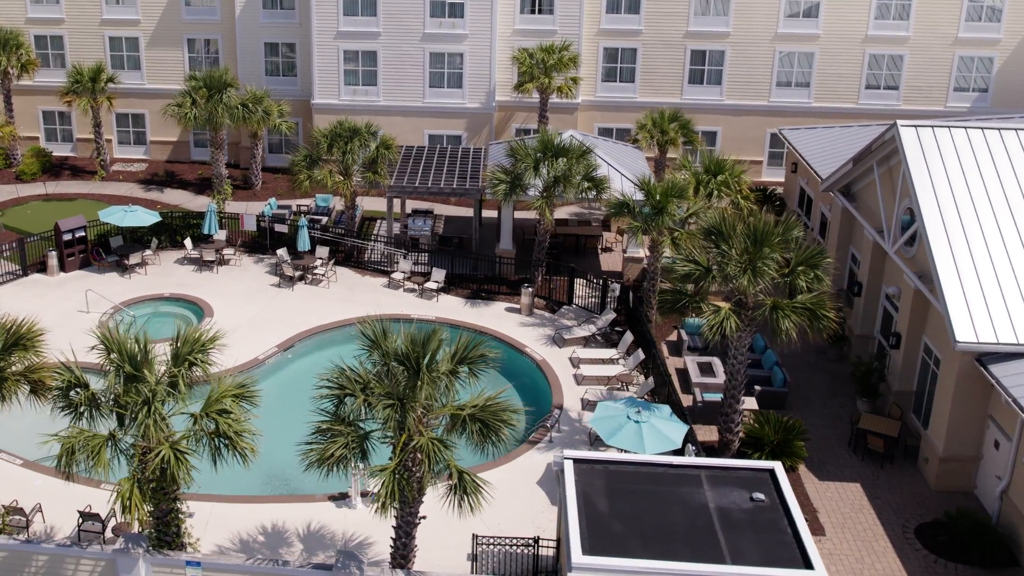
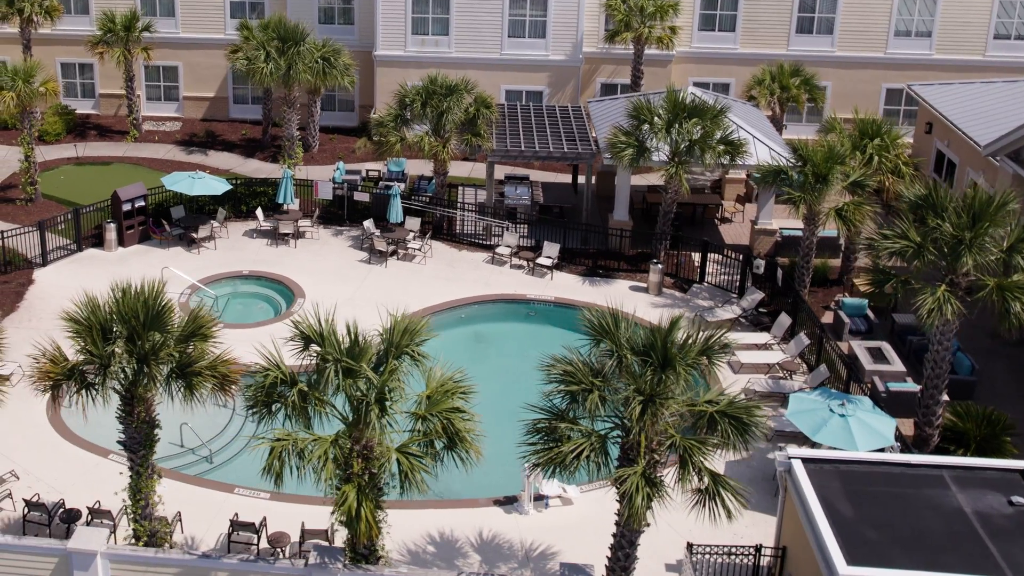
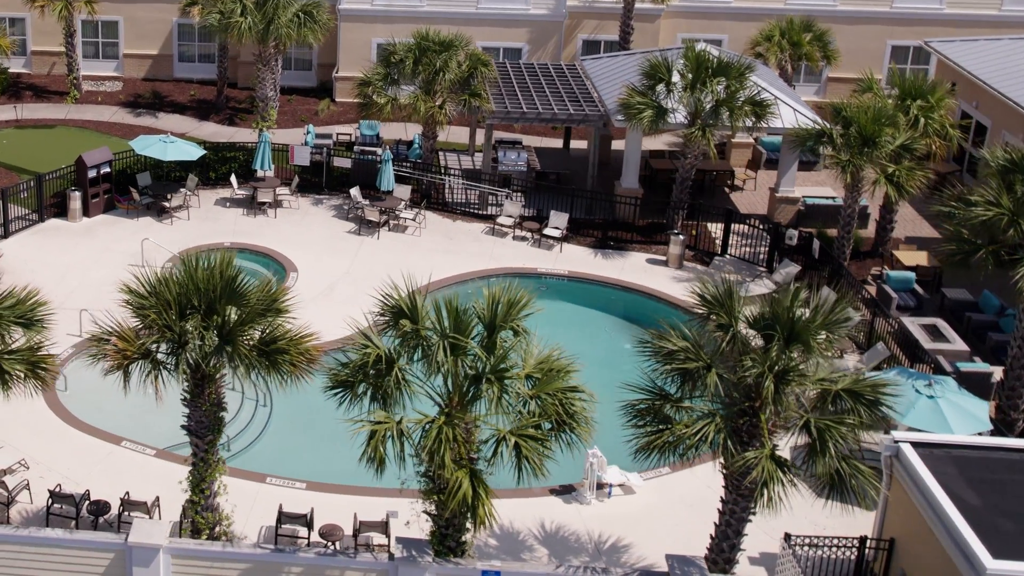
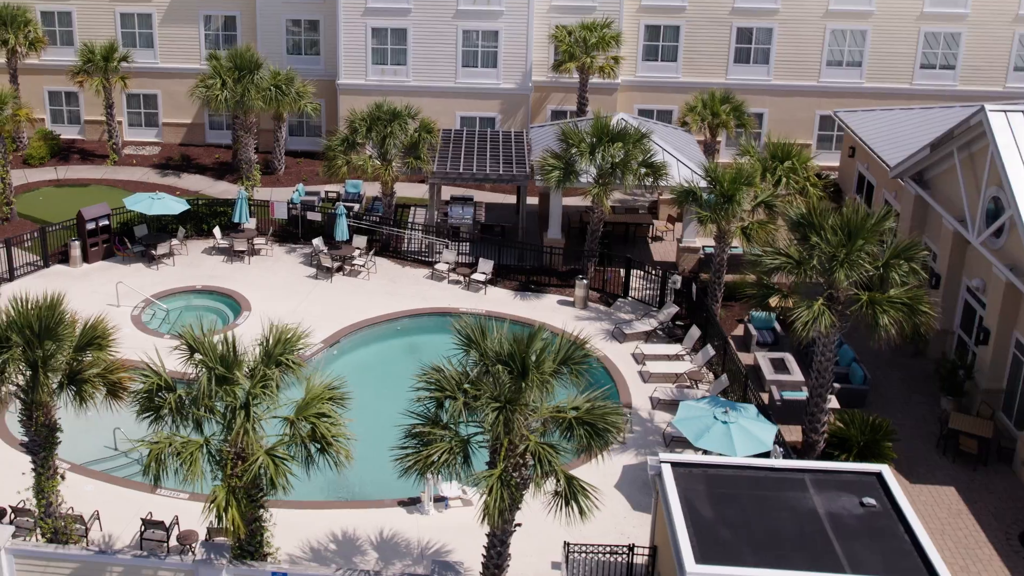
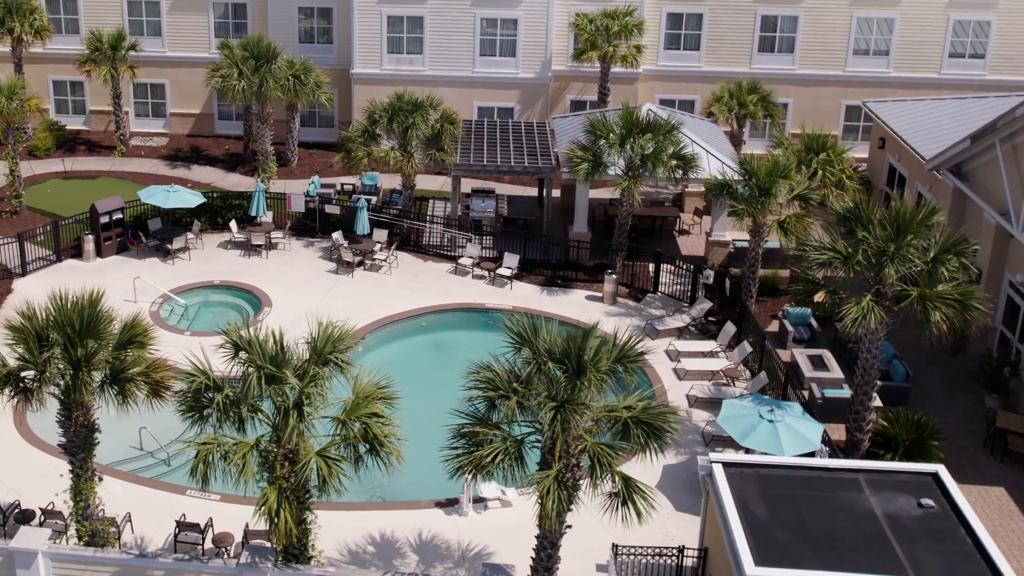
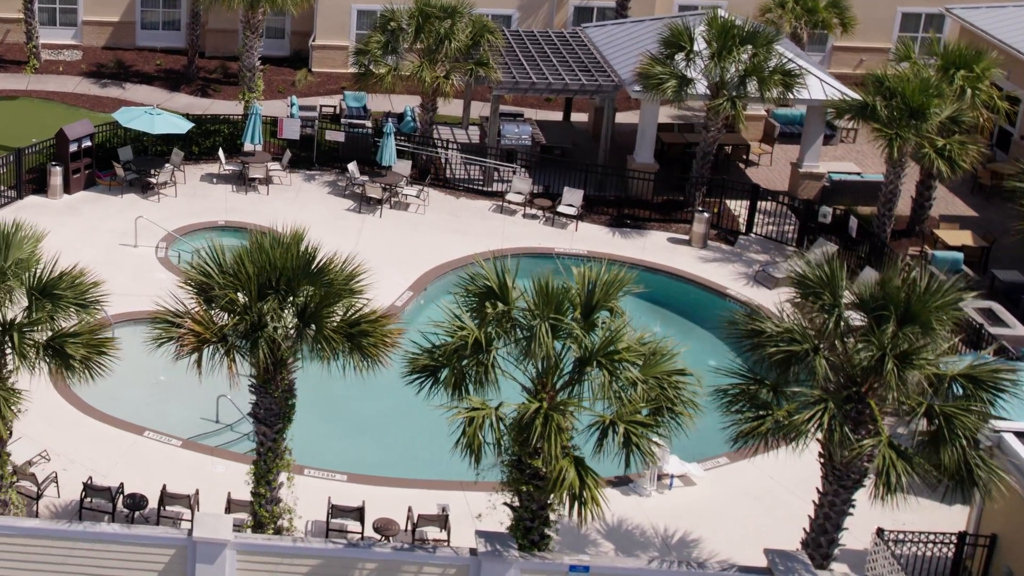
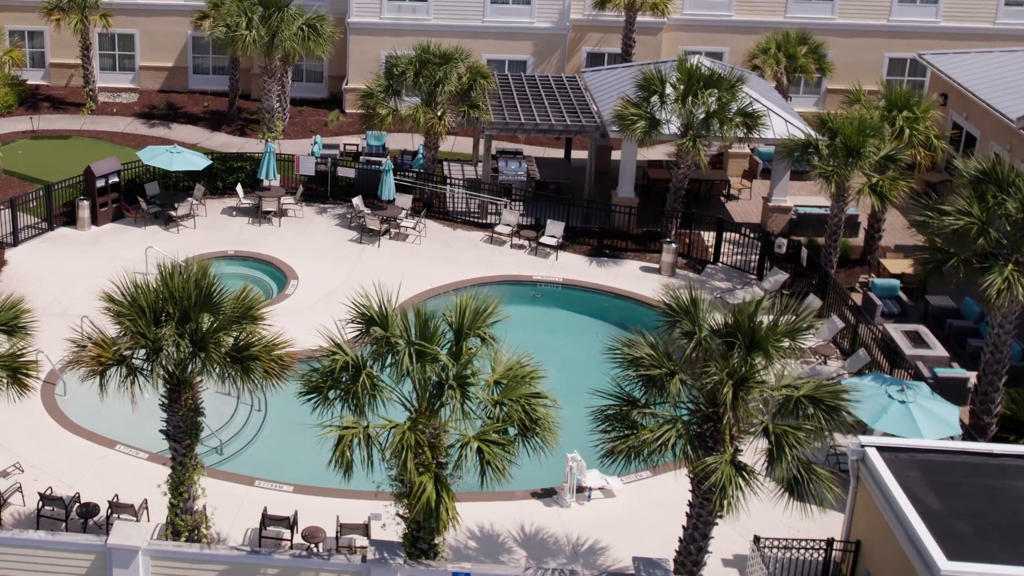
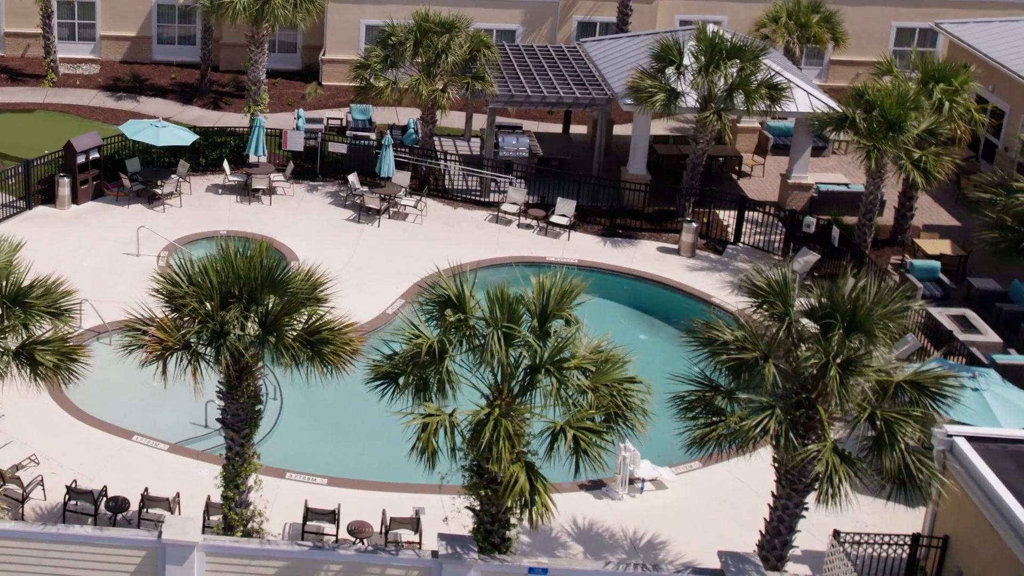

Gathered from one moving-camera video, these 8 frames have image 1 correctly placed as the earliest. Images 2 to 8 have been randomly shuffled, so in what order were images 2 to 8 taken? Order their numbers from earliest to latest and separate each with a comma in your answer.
4, 5, 2, 7, 3, 8, 6
